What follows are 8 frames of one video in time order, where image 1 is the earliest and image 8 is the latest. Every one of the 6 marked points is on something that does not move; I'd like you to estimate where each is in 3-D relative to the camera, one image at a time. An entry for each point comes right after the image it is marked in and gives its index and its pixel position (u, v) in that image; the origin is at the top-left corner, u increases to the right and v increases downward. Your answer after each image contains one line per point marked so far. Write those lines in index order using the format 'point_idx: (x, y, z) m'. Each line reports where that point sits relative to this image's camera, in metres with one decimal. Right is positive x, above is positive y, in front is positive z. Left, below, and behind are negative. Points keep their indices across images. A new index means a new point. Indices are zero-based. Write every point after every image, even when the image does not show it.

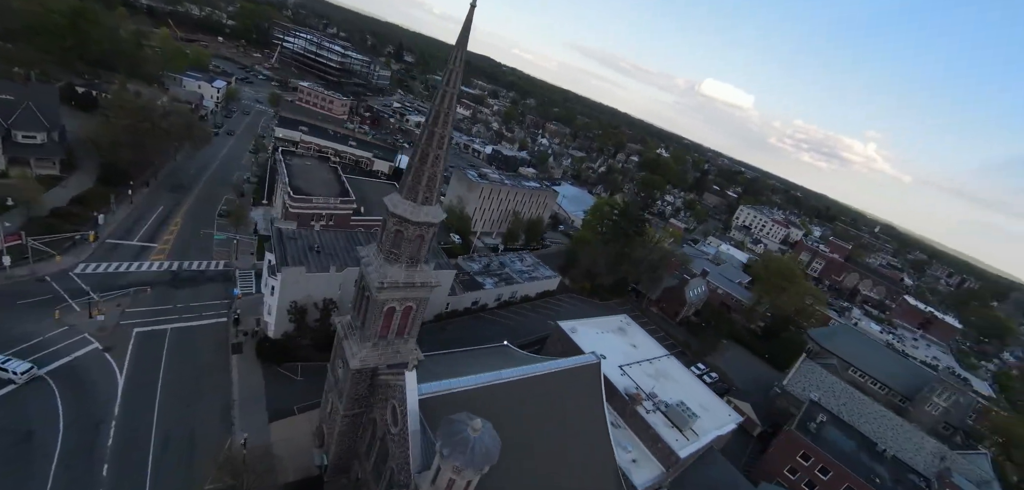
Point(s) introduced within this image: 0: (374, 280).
0: (-6.3, -1.6, +19.6) m
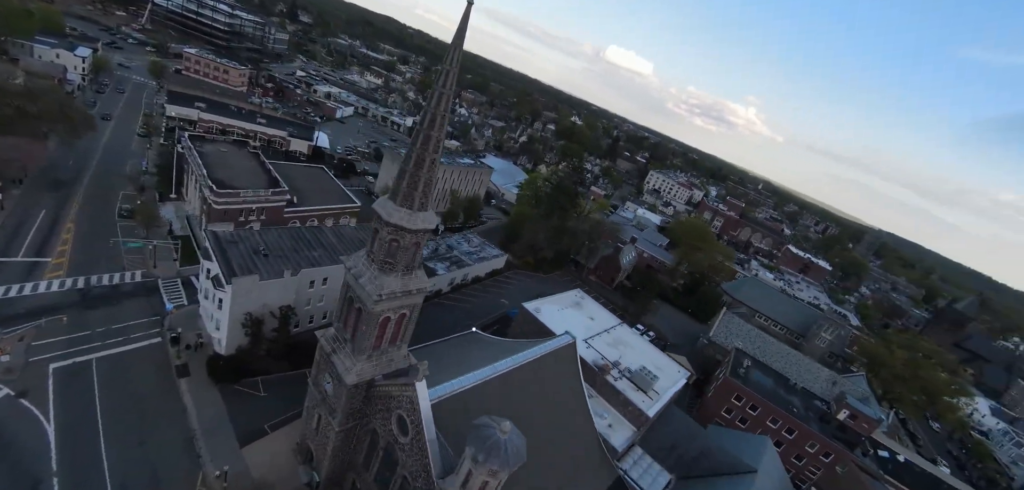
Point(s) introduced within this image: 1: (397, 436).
0: (-6.2, -2.0, +18.7) m
1: (-5.2, -8.7, +19.9) m
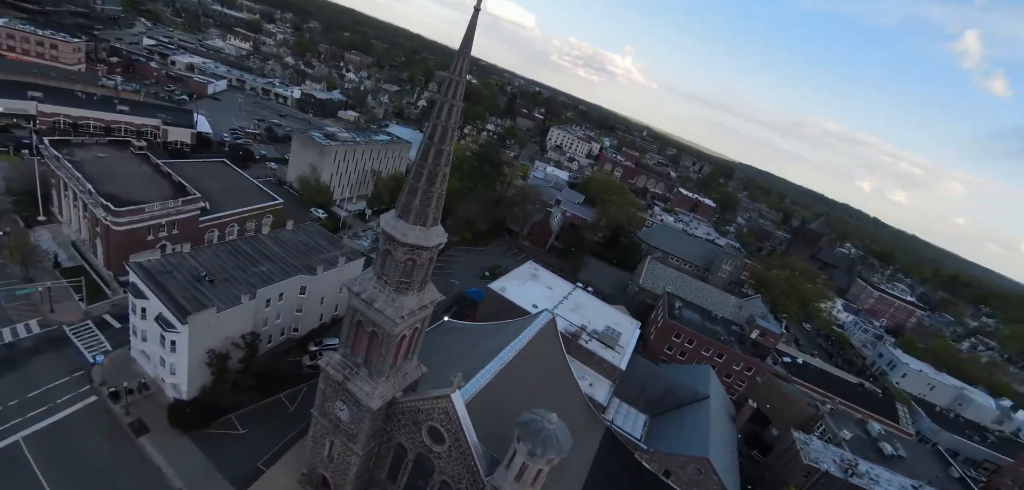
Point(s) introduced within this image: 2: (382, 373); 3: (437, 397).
0: (-5.1, -2.9, +18.0) m
1: (-3.7, -9.2, +20.2) m
2: (-5.9, -5.7, +19.5) m
3: (-3.3, -6.6, +19.2) m
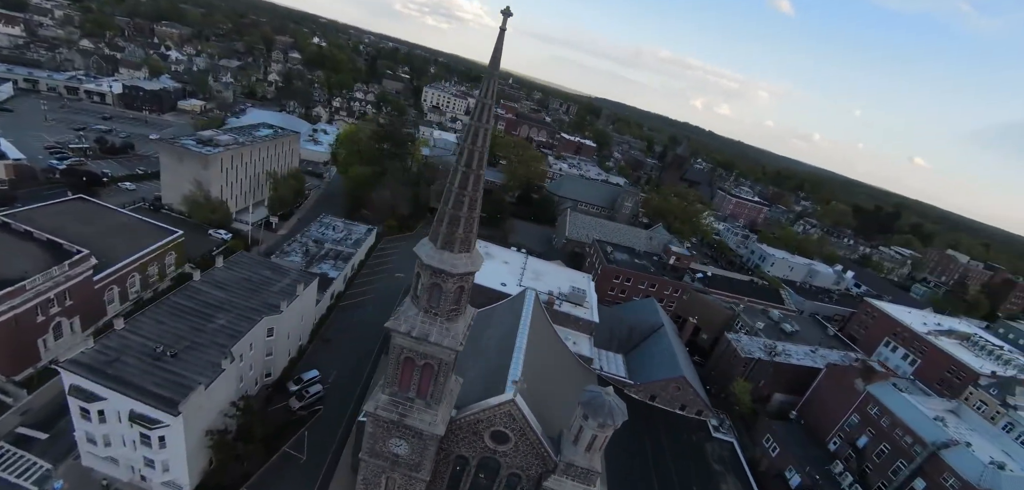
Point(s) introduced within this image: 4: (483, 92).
0: (-2.7, -4.2, +17.9) m
1: (-0.8, -9.9, +21.2) m
2: (-3.4, -6.9, +19.5) m
3: (-0.6, -7.3, +20.0) m
4: (-1.0, +5.4, +15.4) m
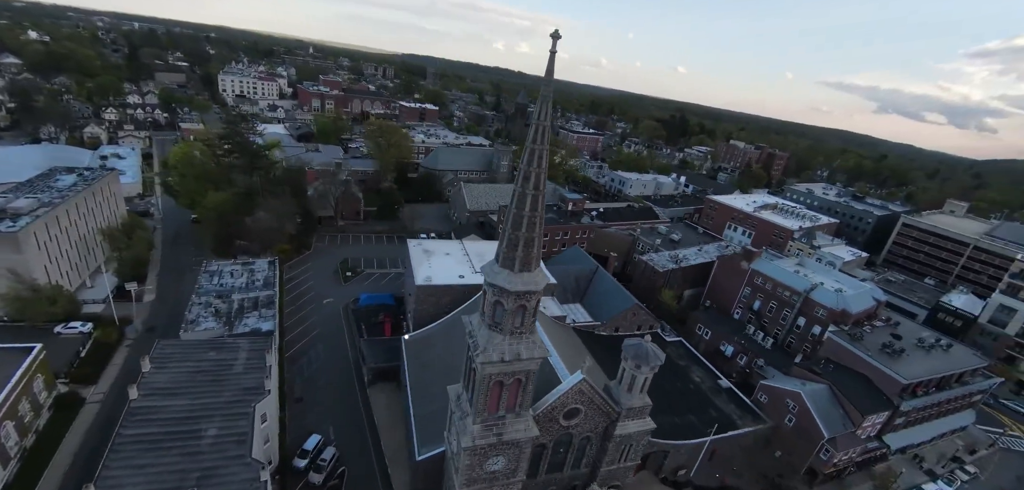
0: (+1.0, -4.9, +18.7) m
1: (+3.0, -9.6, +23.2) m
2: (+0.6, -7.6, +20.4) m
3: (+3.0, -7.2, +21.9) m
4: (+1.0, +4.6, +15.6) m
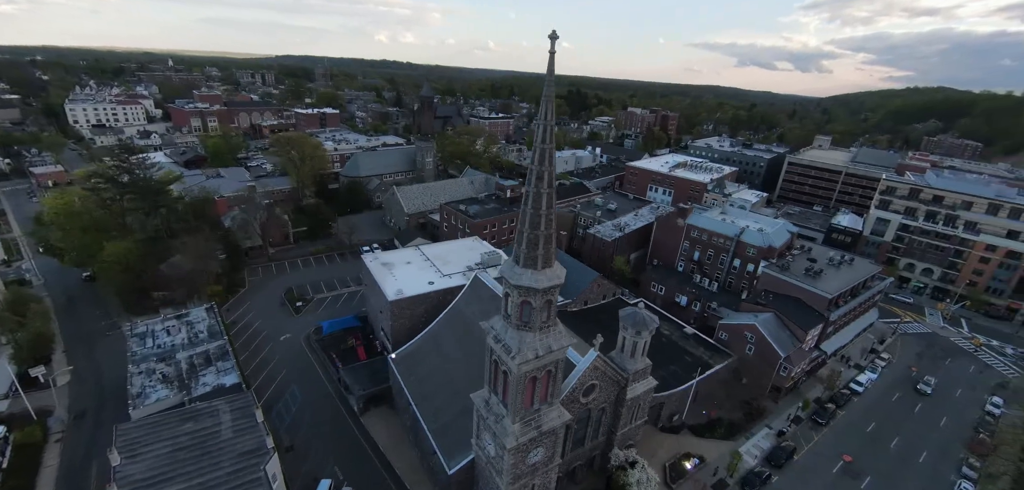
0: (+2.3, -4.6, +19.5) m
1: (+4.2, -8.8, +24.4) m
2: (+2.1, -7.3, +21.1) m
3: (+4.0, -6.4, +23.0) m
4: (+1.3, +4.7, +15.9) m
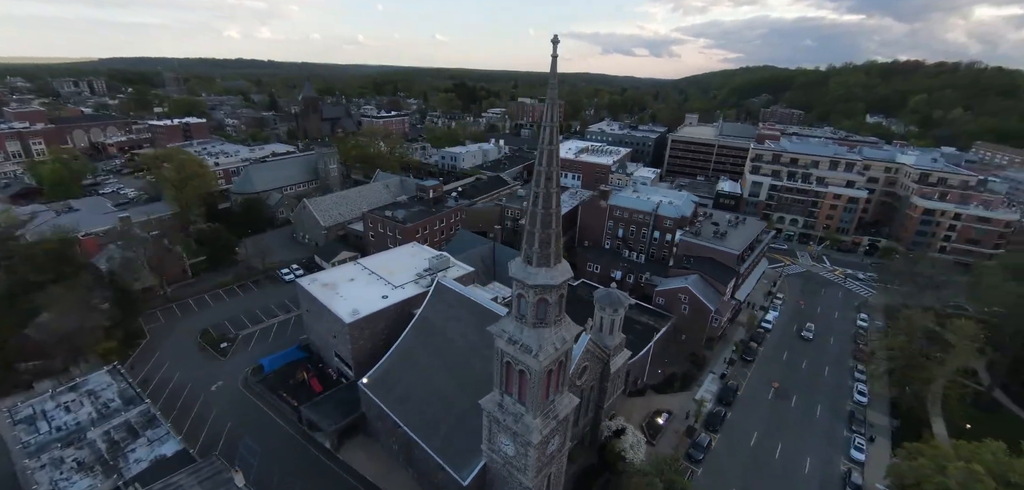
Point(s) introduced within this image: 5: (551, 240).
0: (+2.9, -4.3, +20.4) m
1: (+4.1, -8.3, +25.8) m
2: (+2.6, -7.0, +22.0) m
3: (+4.0, -5.9, +24.3) m
4: (+1.5, +4.8, +16.4) m
5: (+1.7, +0.2, +18.0) m
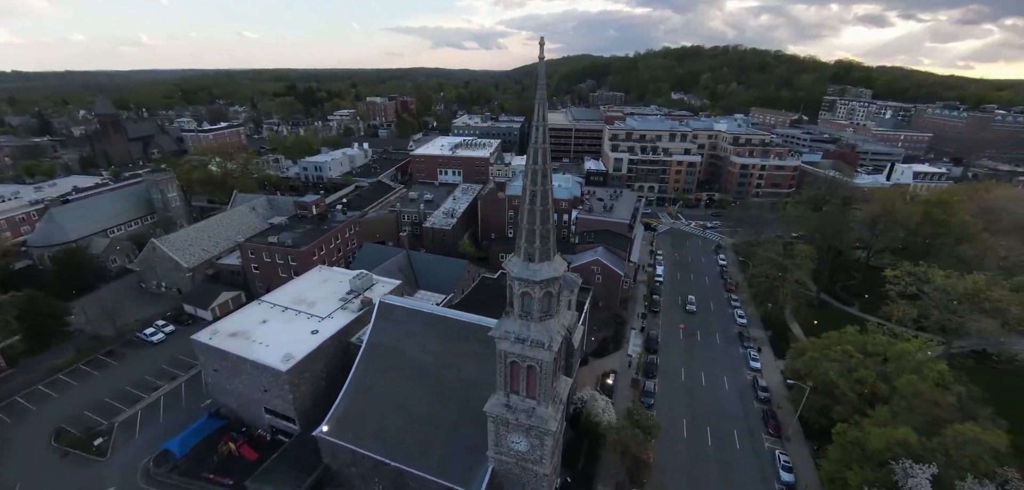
0: (+2.8, -3.8, +21.6) m
1: (+2.9, -7.6, +27.3) m
2: (+2.5, -6.6, +23.2) m
3: (+2.8, -5.3, +25.7) m
4: (+1.3, +5.0, +17.1) m
5: (+1.7, +0.5, +18.9) m
